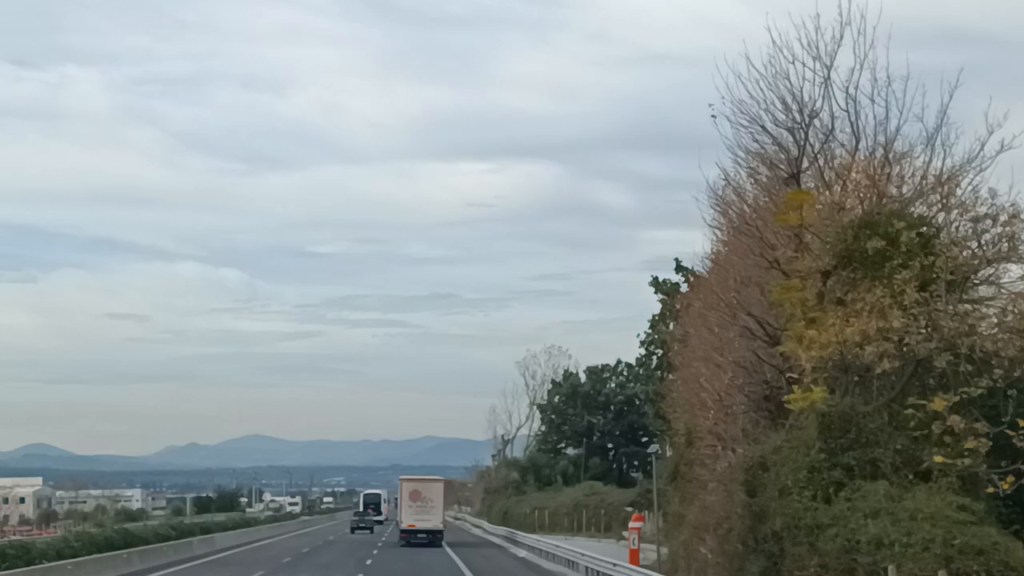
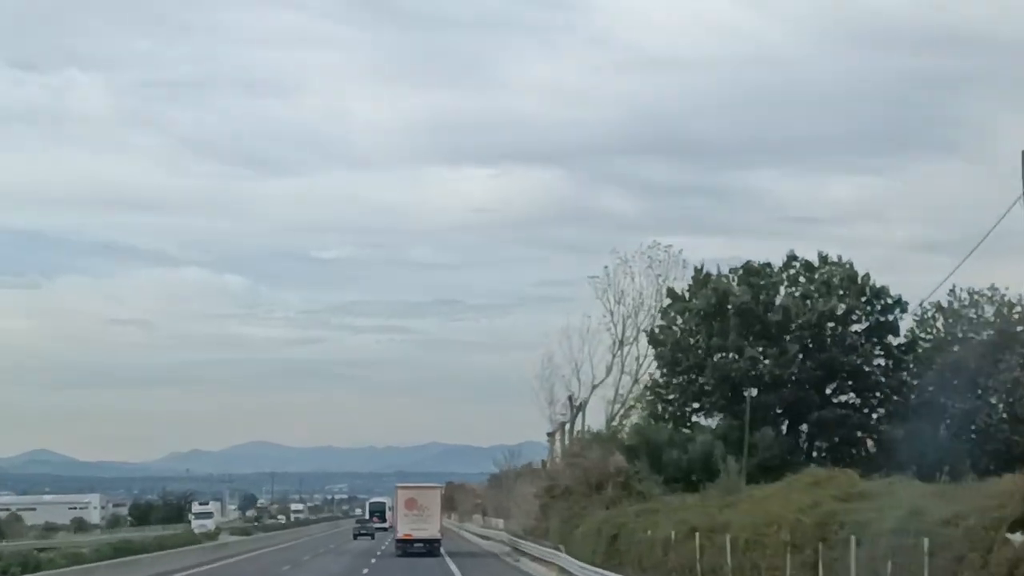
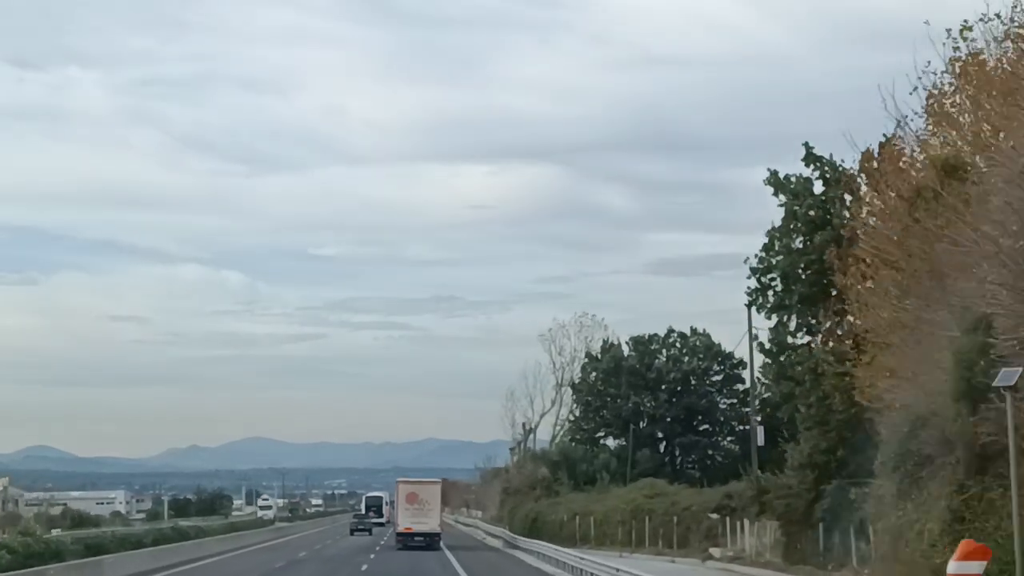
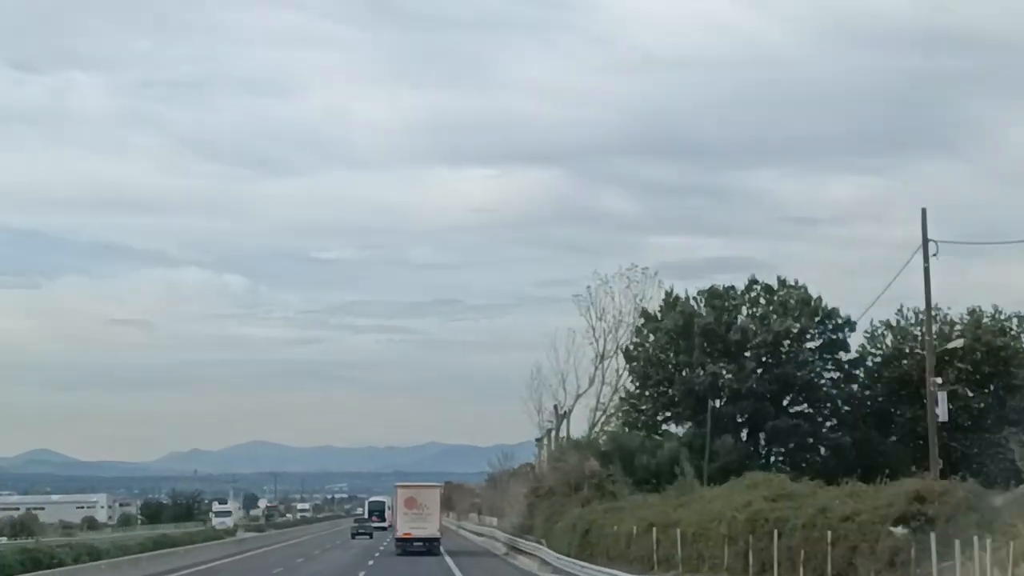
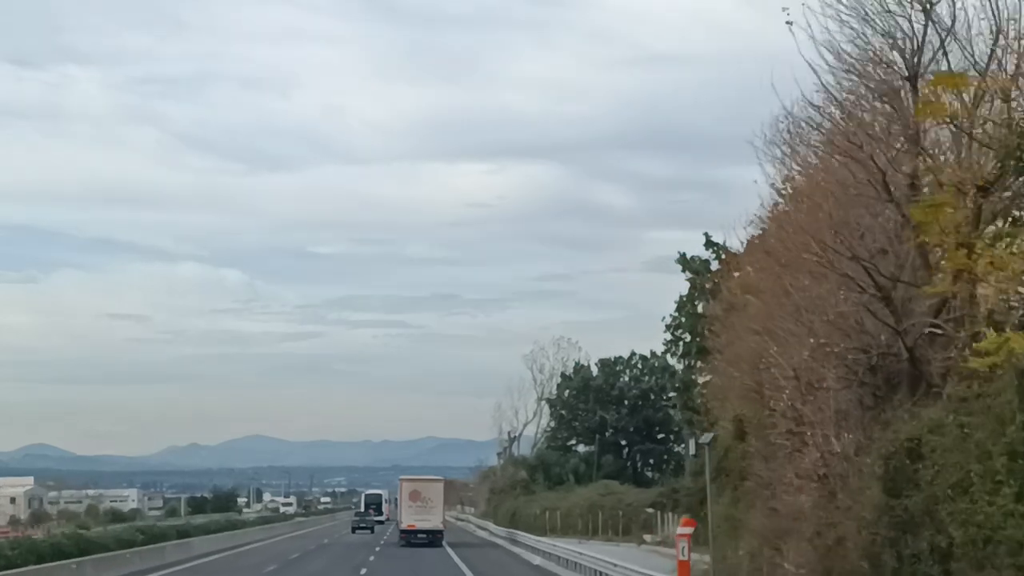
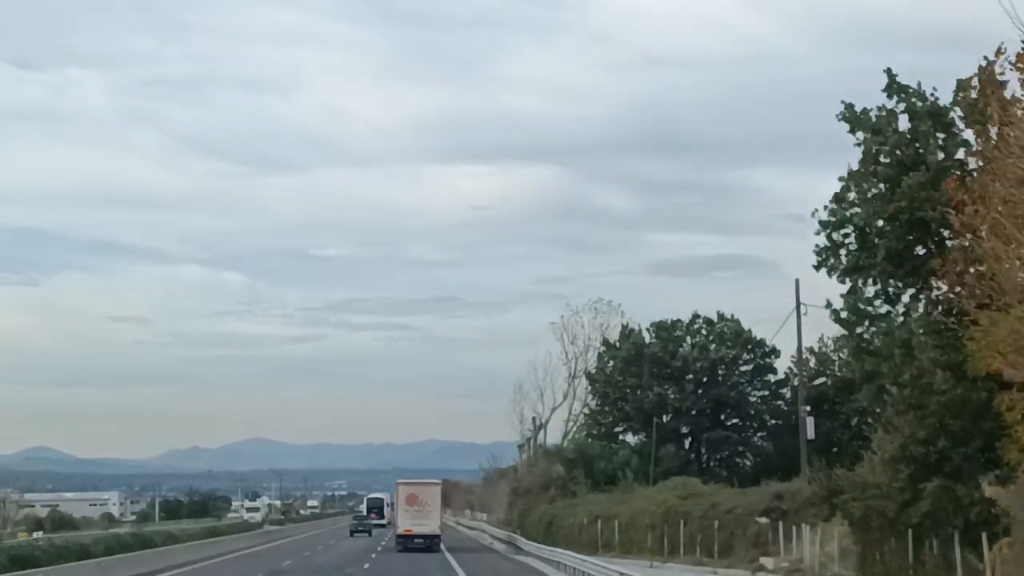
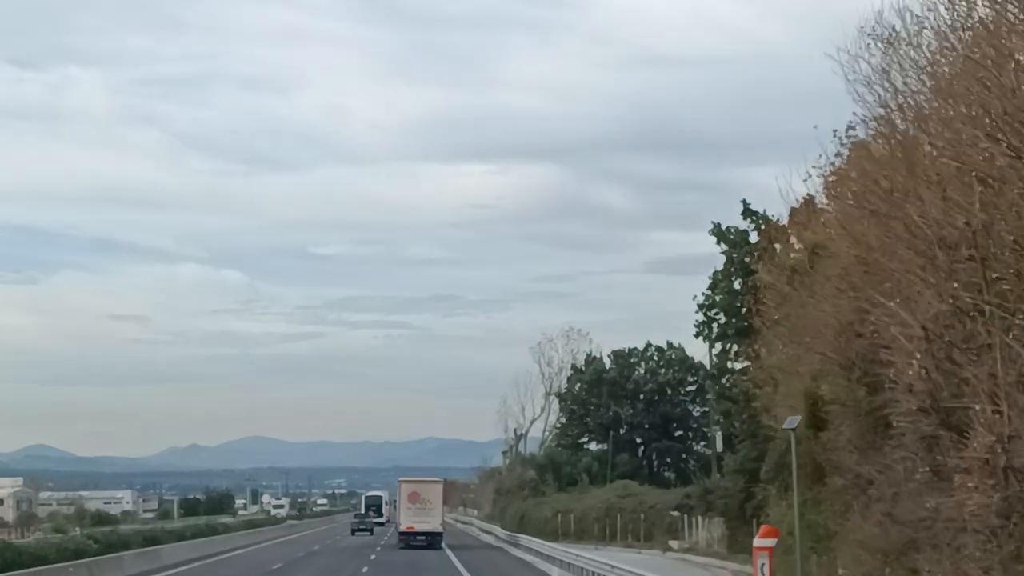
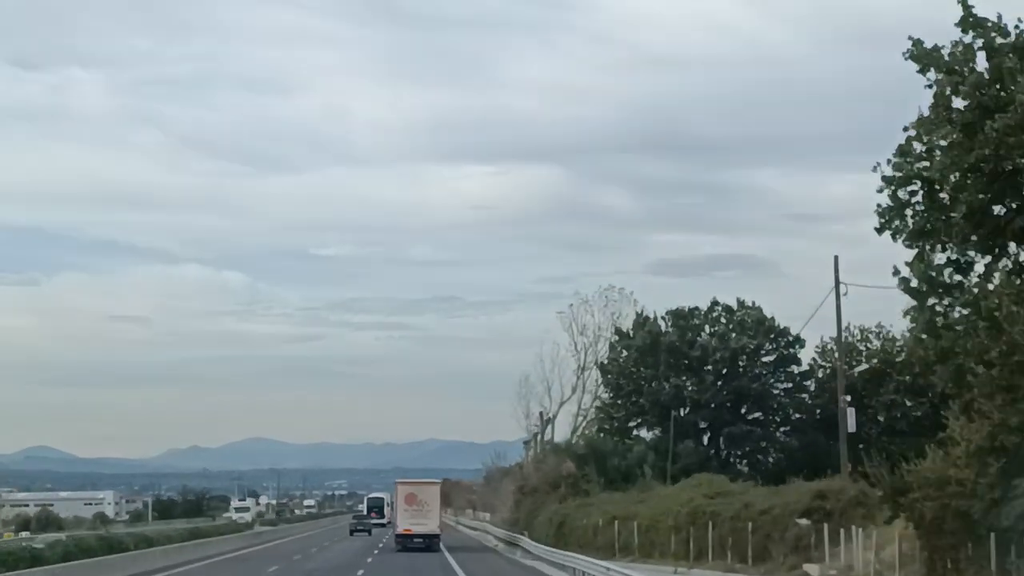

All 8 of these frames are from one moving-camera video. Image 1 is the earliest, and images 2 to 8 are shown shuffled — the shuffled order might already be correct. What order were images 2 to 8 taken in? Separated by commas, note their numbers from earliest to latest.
5, 7, 3, 6, 8, 4, 2
